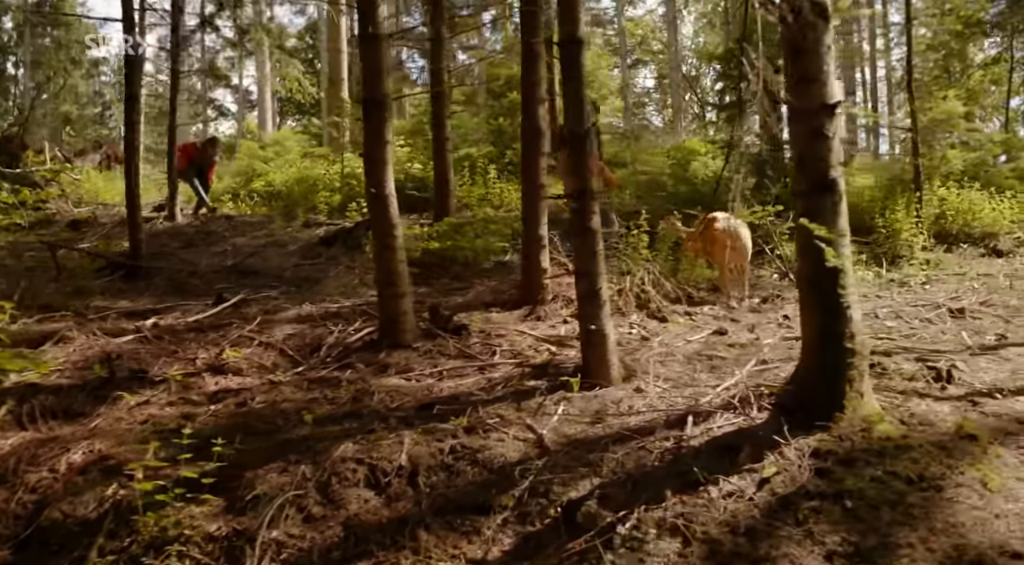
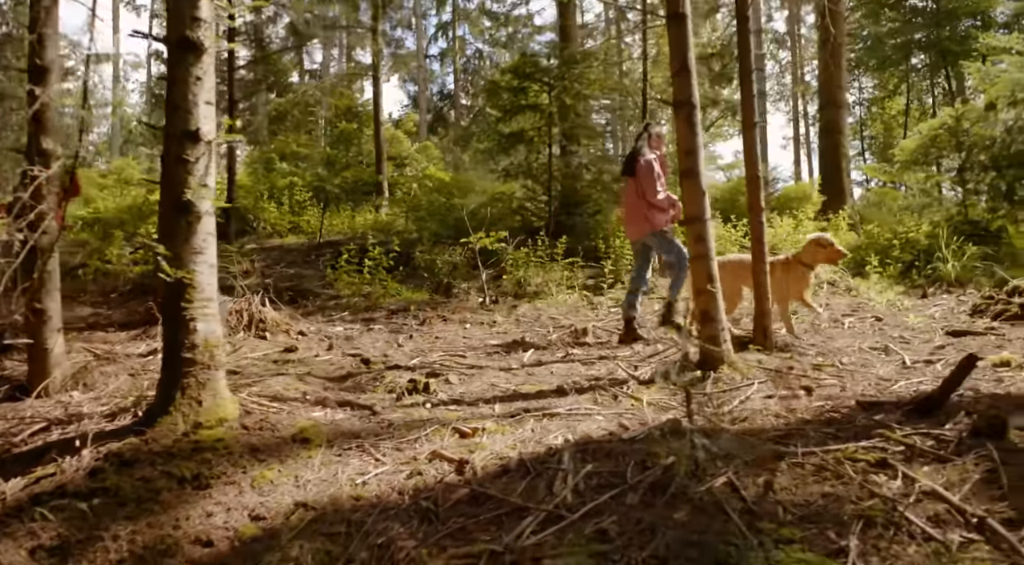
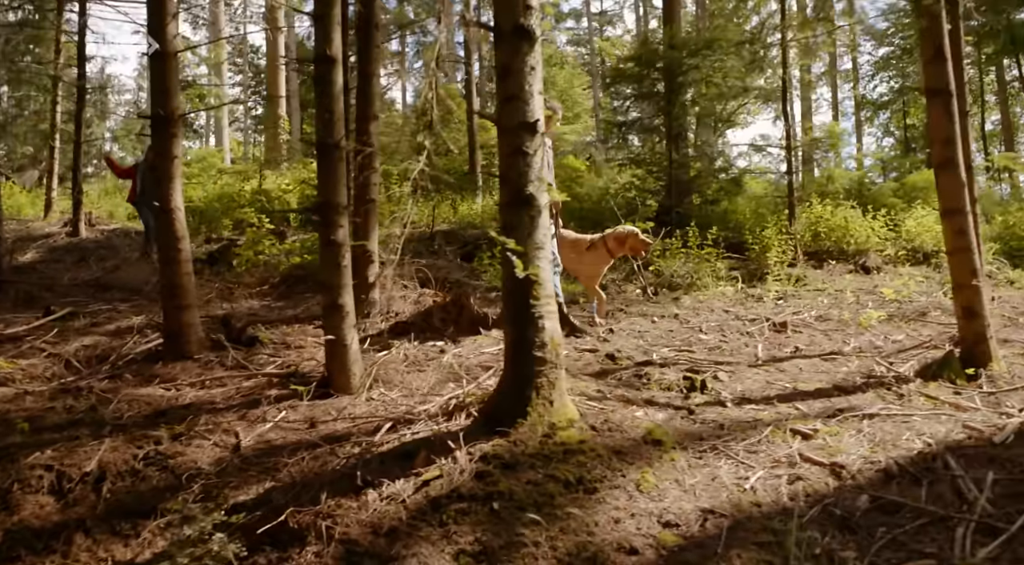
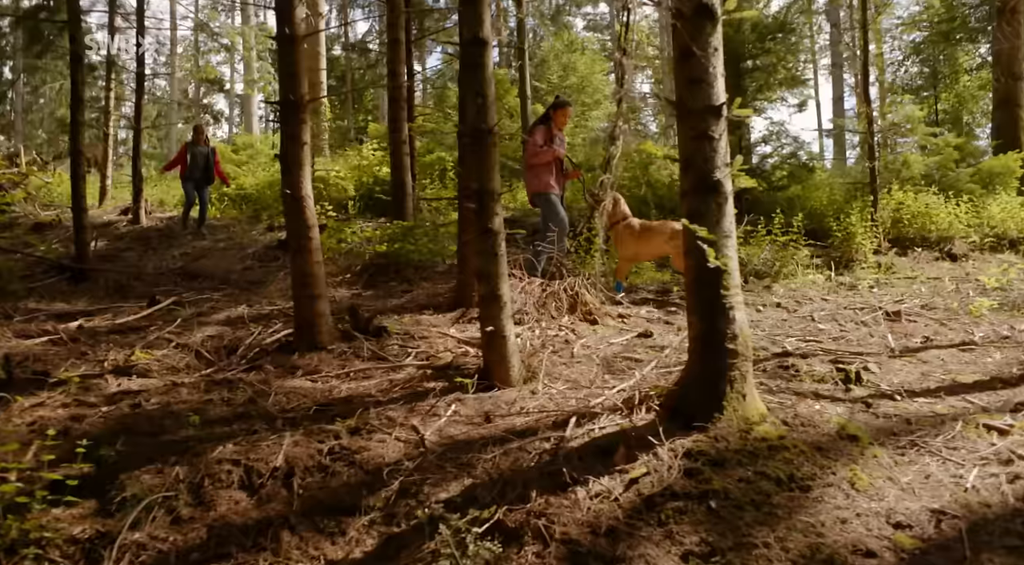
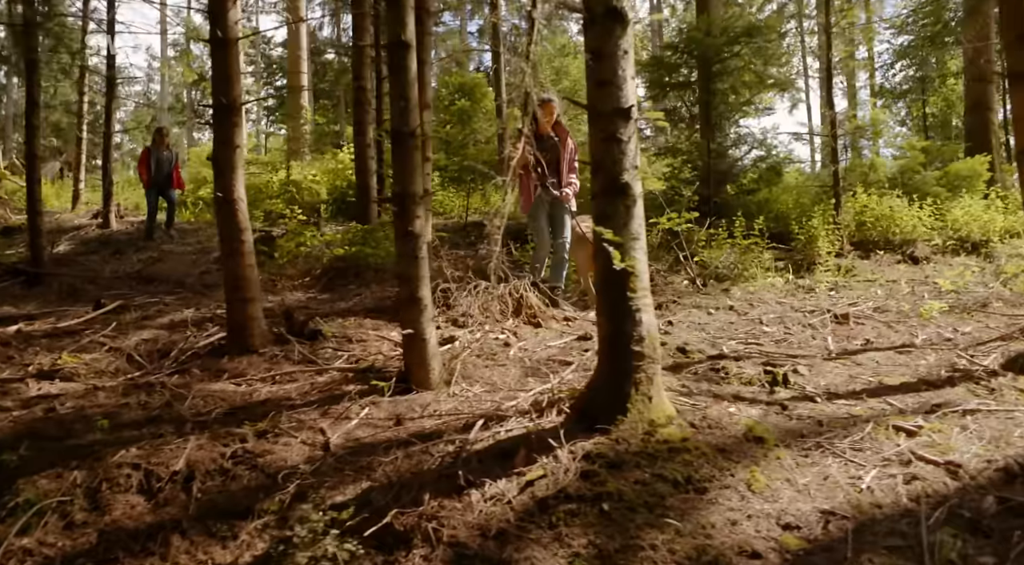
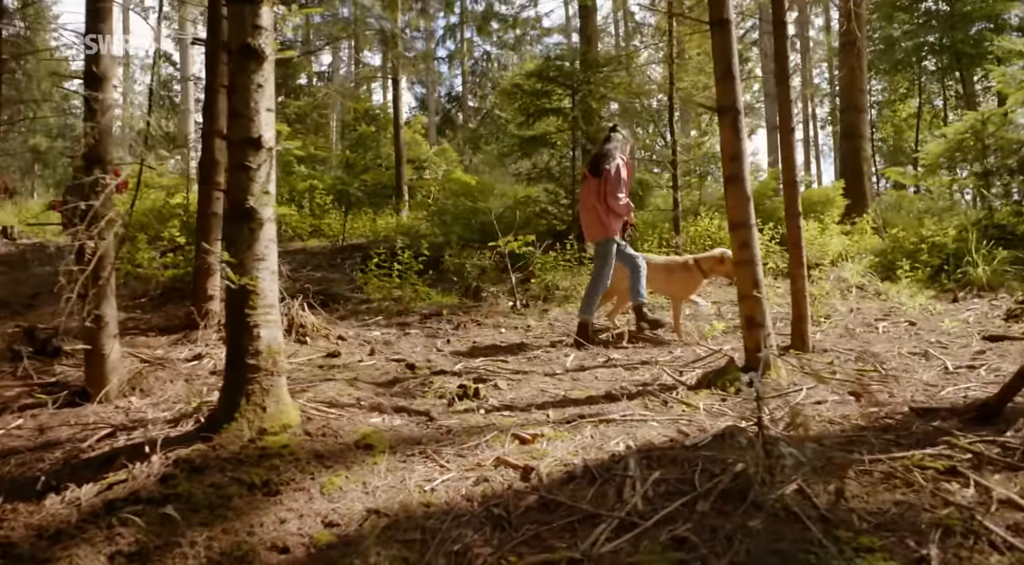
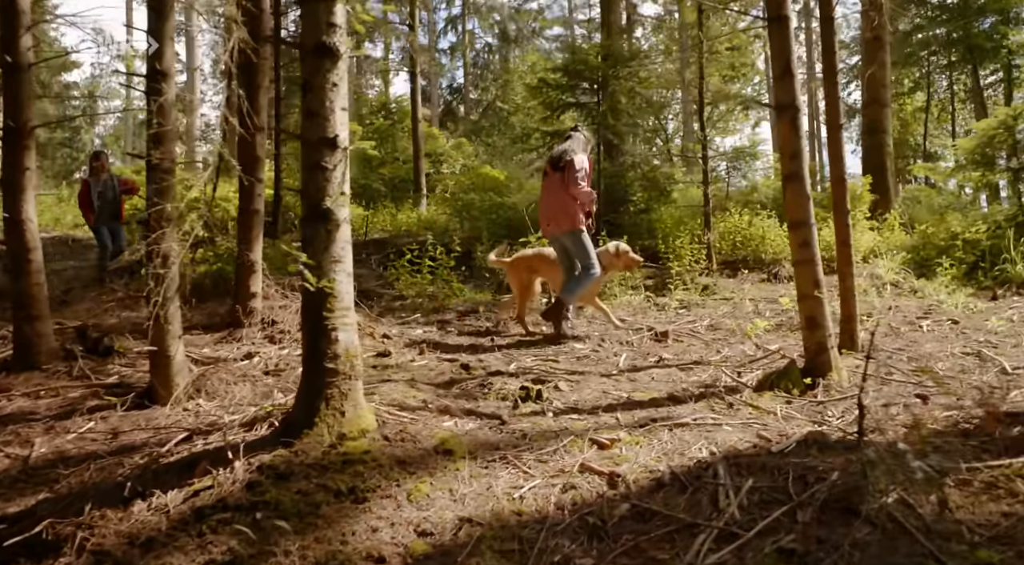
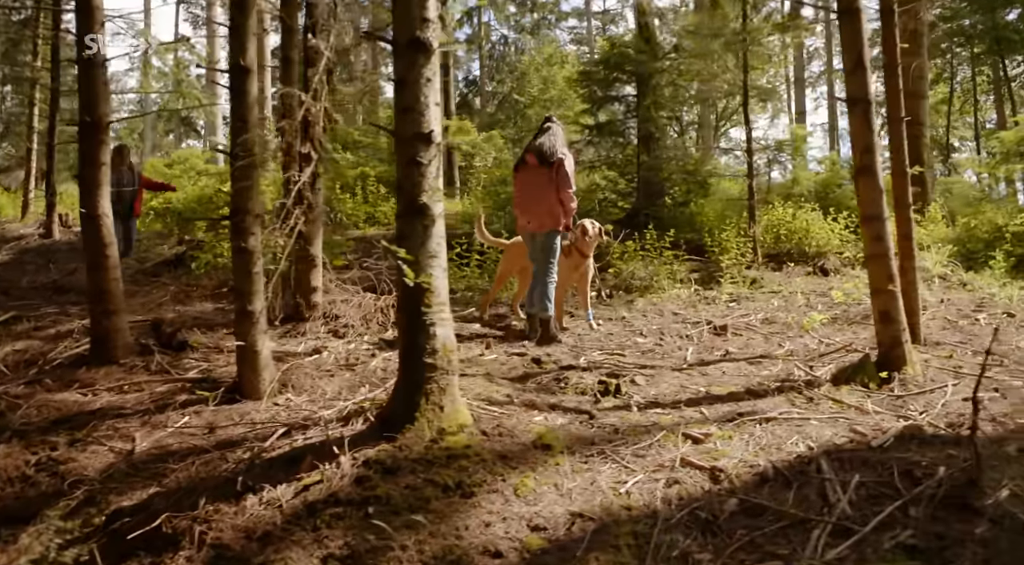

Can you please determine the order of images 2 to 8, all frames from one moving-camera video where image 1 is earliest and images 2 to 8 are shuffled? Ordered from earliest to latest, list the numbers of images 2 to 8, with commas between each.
4, 5, 3, 8, 7, 6, 2
